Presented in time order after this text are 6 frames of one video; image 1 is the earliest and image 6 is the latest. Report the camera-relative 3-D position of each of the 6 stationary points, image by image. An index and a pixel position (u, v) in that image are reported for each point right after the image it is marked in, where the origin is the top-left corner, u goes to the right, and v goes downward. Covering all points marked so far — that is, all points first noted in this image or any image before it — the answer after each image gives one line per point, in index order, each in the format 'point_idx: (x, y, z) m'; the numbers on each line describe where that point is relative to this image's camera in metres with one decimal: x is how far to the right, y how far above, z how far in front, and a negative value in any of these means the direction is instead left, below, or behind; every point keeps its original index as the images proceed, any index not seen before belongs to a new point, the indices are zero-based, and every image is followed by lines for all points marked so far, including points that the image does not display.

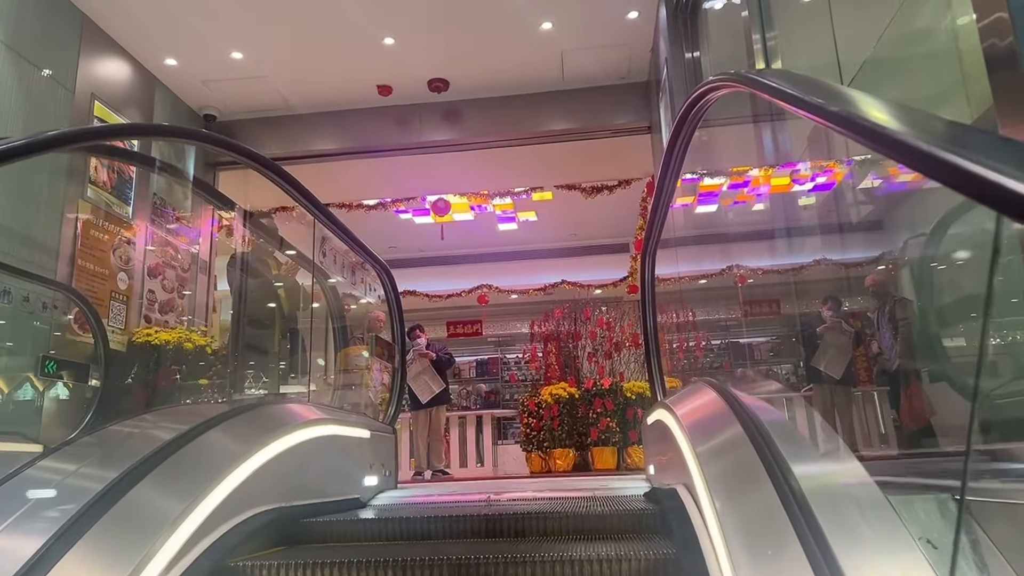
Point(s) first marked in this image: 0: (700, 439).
0: (+0.6, -0.5, +2.0) m
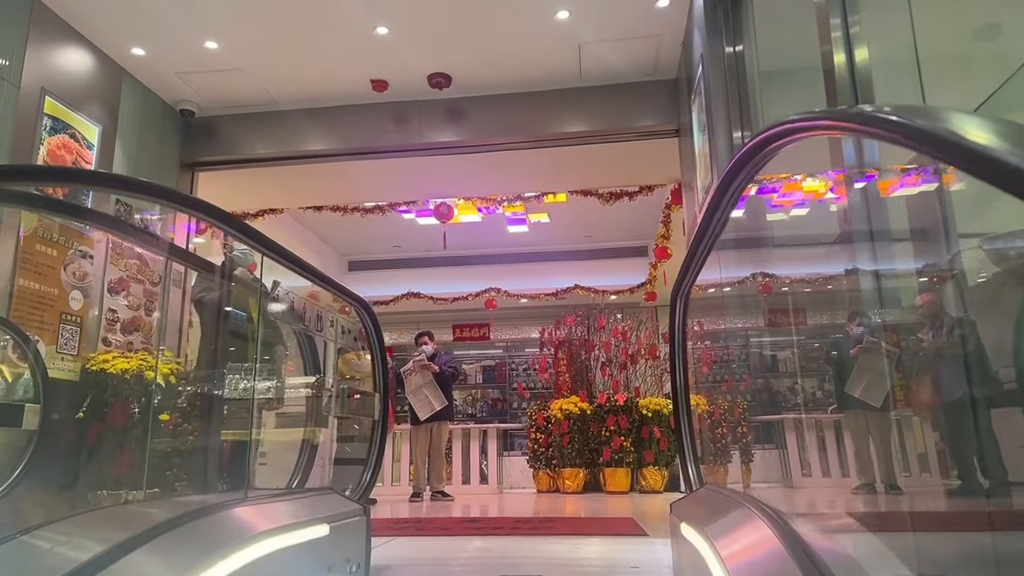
0: (+0.5, -0.7, +1.5) m
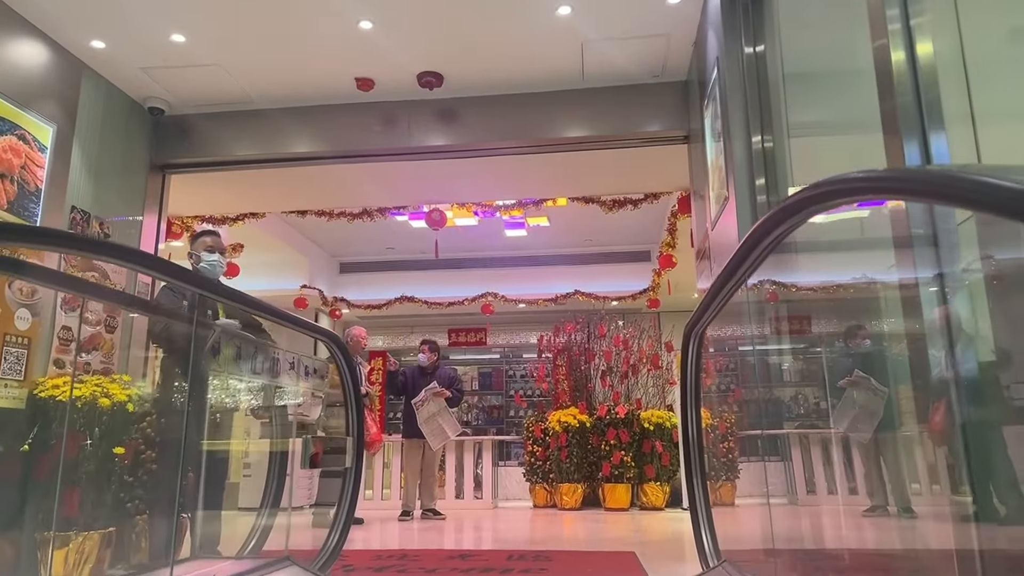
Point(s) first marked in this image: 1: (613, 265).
0: (+0.5, -0.8, +1.2) m
1: (+1.3, +0.3, +8.6) m
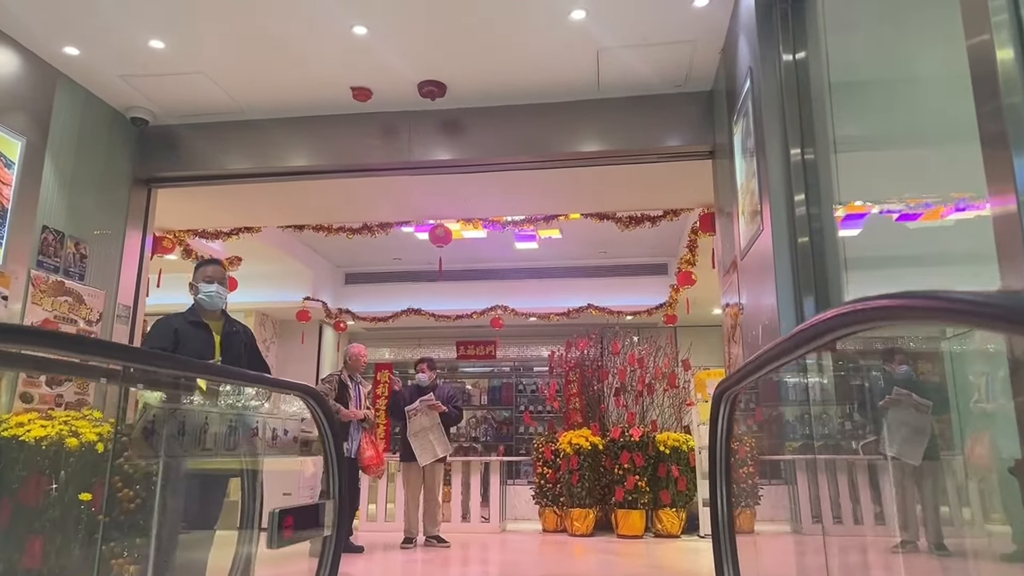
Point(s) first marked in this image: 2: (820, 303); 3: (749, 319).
0: (+0.5, -1.0, +0.8) m
1: (+1.4, +0.1, +8.2) m
2: (+1.3, 0.0, +2.8) m
3: (+1.2, -0.1, +3.3) m
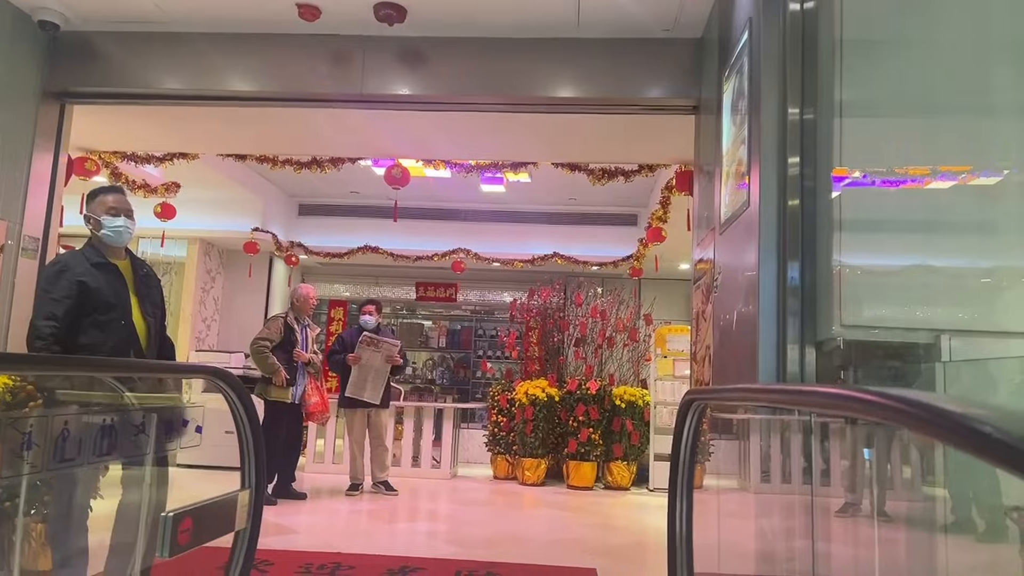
0: (+0.3, -1.0, +0.7) m
1: (+1.0, +0.7, +8.0) m
2: (+1.1, 0.0, +2.5) m
3: (+1.0, 0.0, +3.1) m
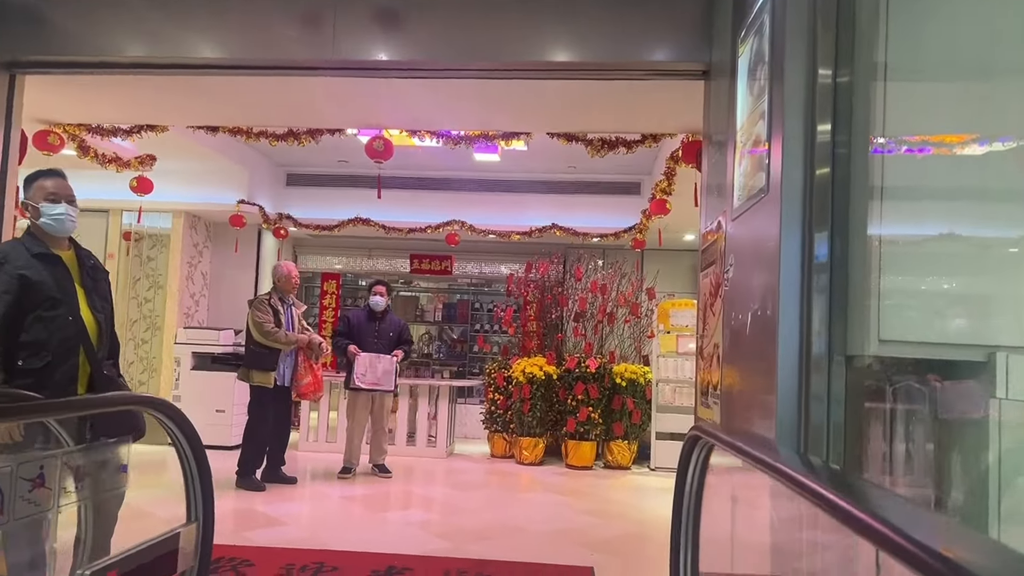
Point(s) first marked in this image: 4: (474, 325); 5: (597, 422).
0: (+0.3, -1.1, +0.4) m
1: (+1.0, +1.0, +7.6) m
2: (+1.0, +0.1, +2.2) m
3: (+0.9, +0.1, +2.8) m
4: (-0.5, -0.5, +8.6) m
5: (+0.8, -1.3, +6.6) m
